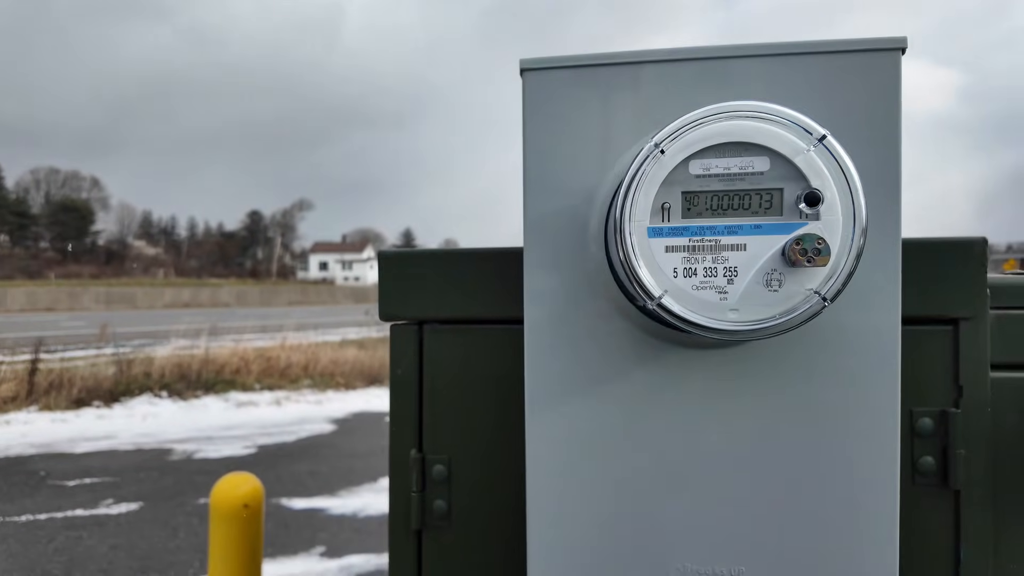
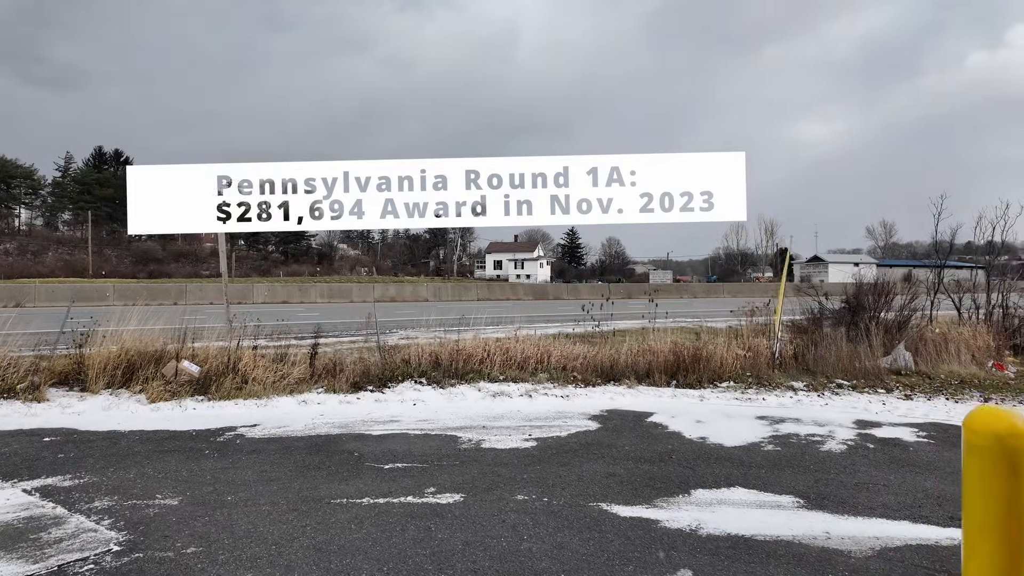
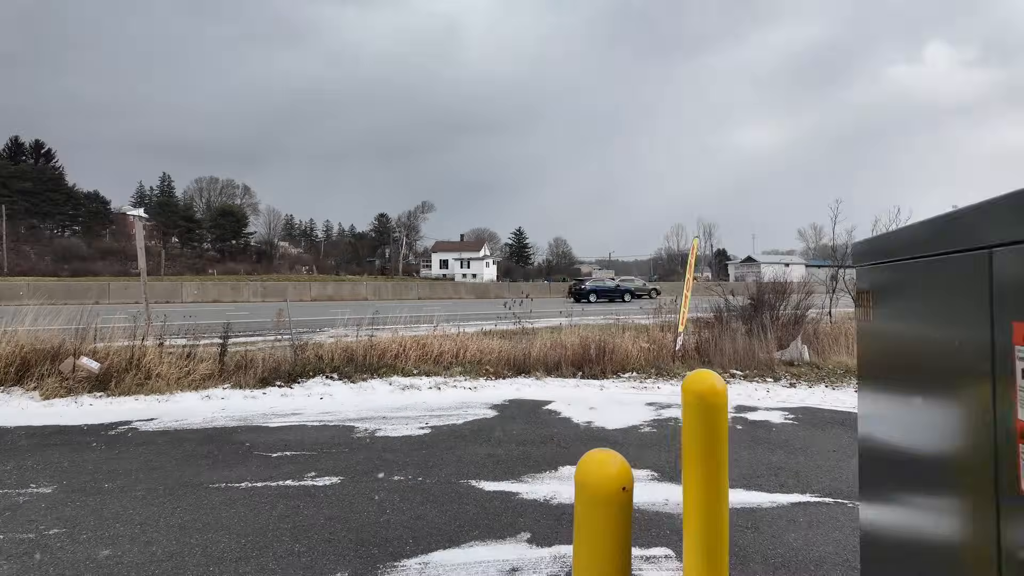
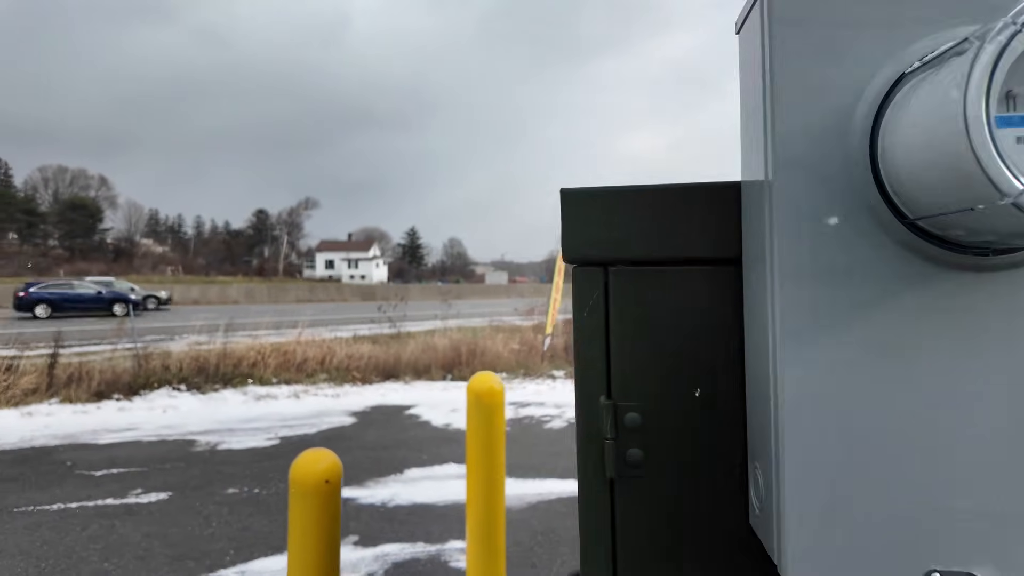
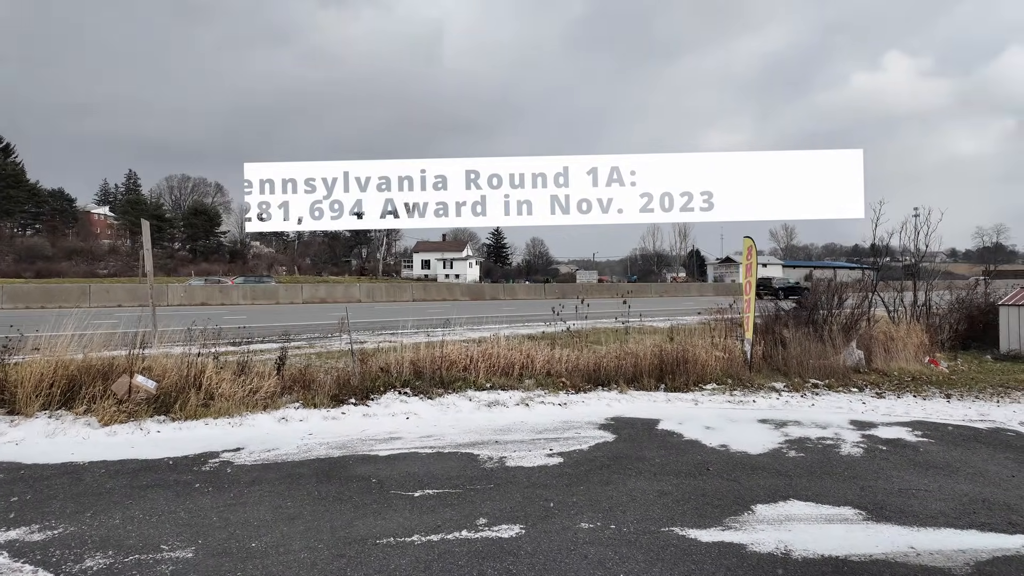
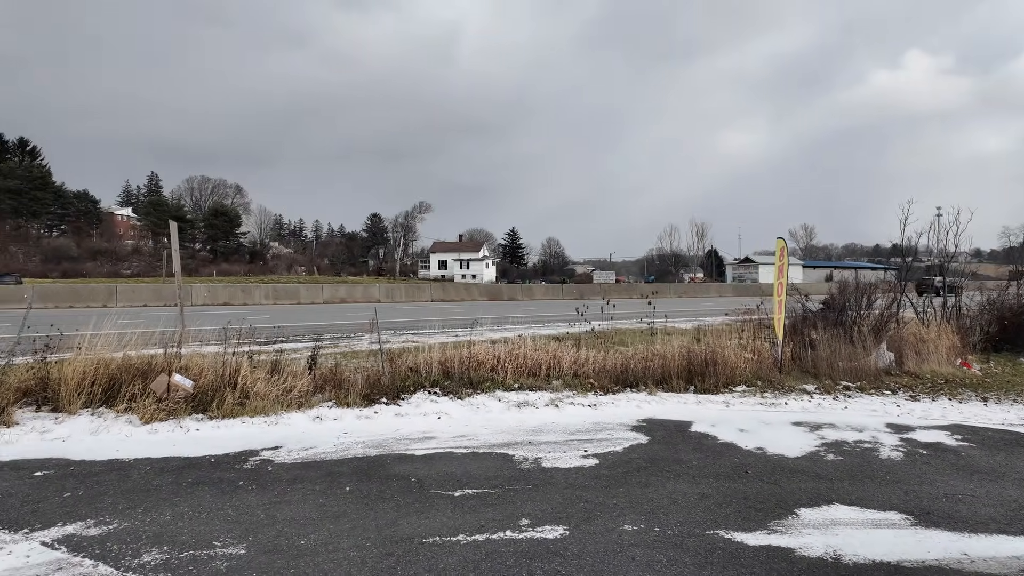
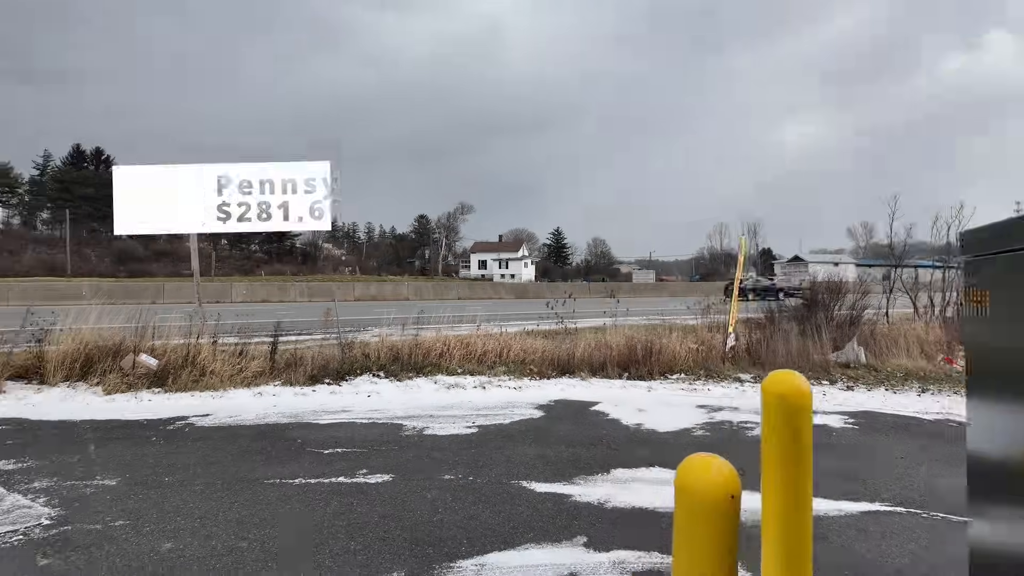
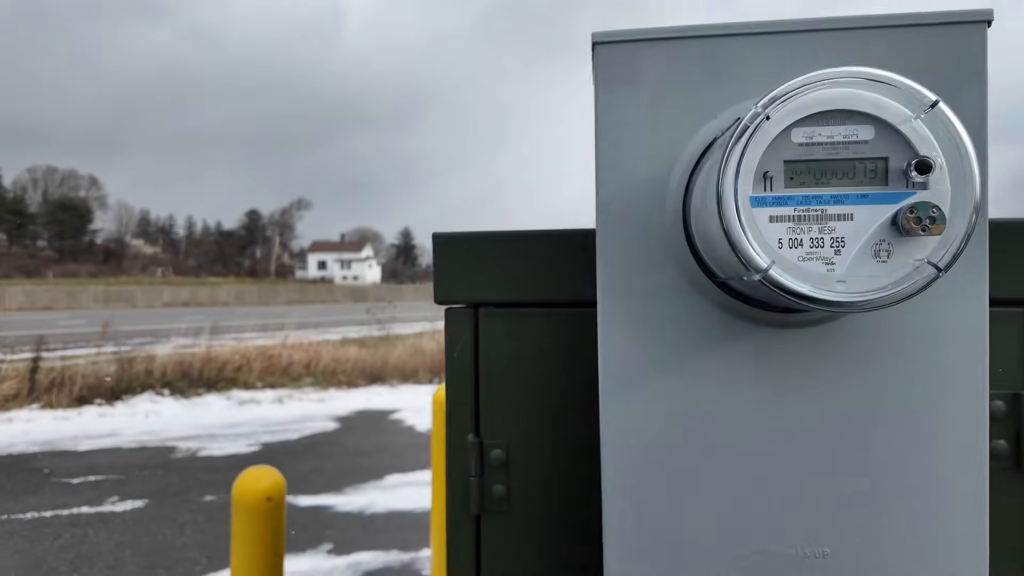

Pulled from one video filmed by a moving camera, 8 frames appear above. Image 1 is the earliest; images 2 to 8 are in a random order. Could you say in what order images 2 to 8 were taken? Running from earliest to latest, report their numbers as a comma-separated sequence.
8, 4, 3, 7, 2, 5, 6
